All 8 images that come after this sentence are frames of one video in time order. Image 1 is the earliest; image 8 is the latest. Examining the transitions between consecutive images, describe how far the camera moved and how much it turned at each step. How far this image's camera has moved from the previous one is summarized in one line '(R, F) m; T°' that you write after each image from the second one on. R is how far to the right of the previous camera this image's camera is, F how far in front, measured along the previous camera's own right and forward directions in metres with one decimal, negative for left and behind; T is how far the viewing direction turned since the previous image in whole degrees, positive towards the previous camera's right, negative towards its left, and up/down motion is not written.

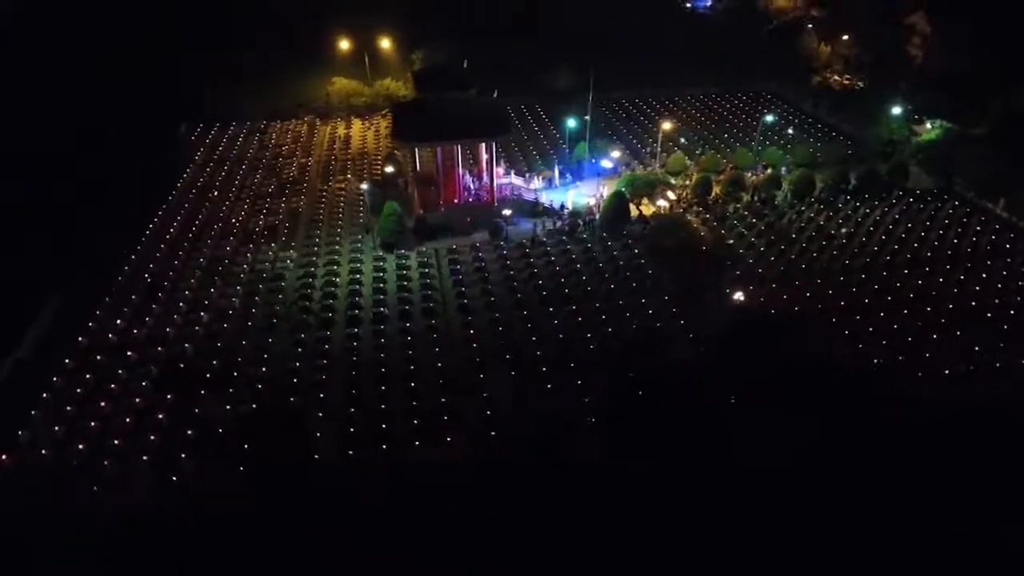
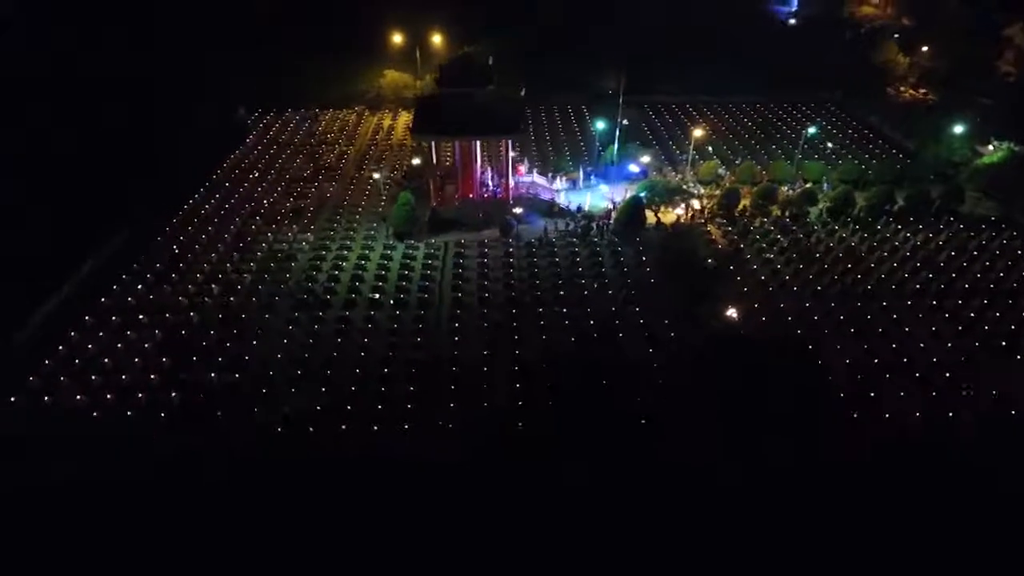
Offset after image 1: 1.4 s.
(+2.0, 0.0) m; -8°
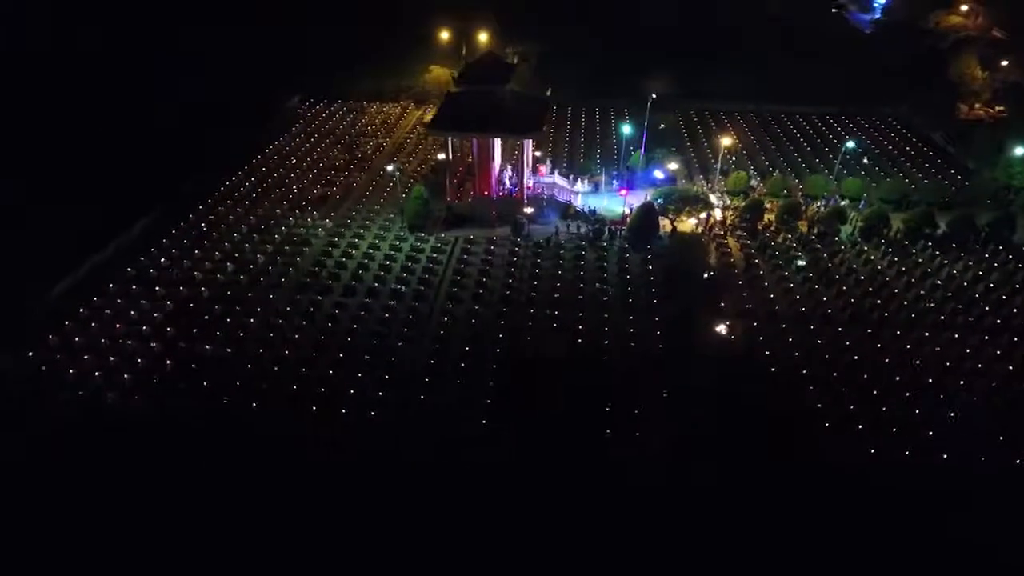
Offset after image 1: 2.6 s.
(+1.8, +0.1) m; -7°
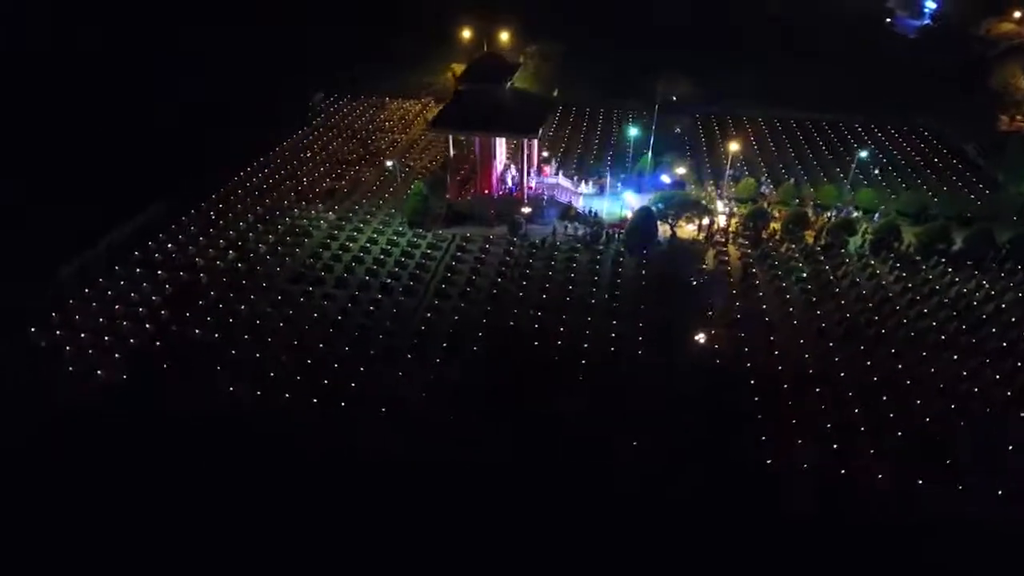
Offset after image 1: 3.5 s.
(+1.3, +0.1) m; -5°
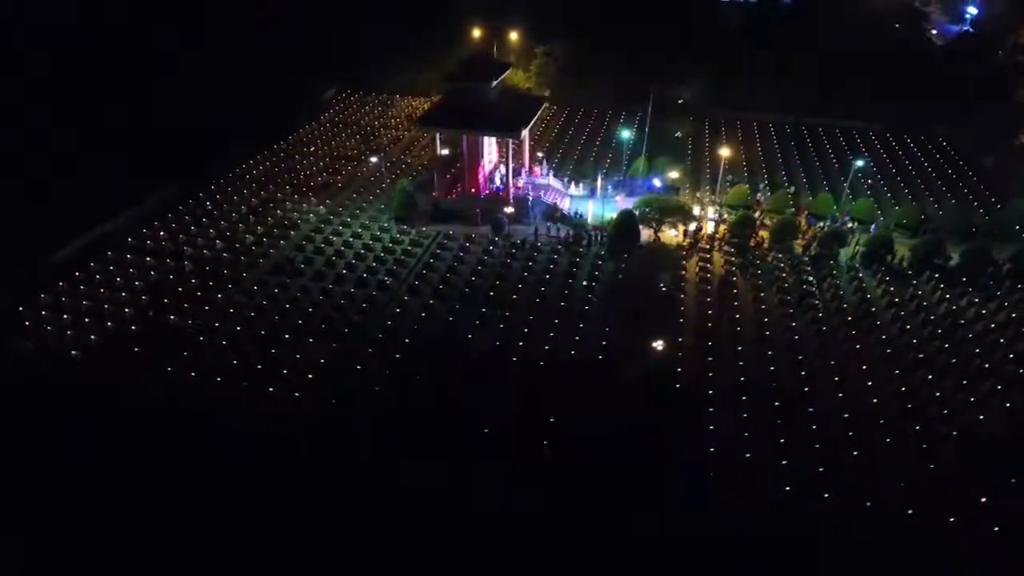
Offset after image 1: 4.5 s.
(+1.5, +0.1) m; -4°
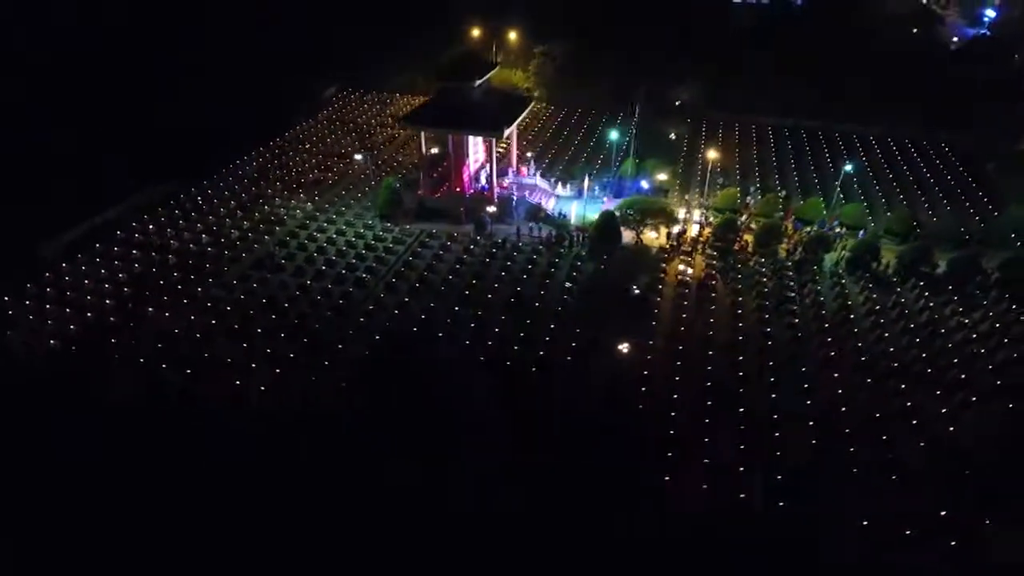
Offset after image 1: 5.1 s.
(+1.0, 0.0) m; -2°
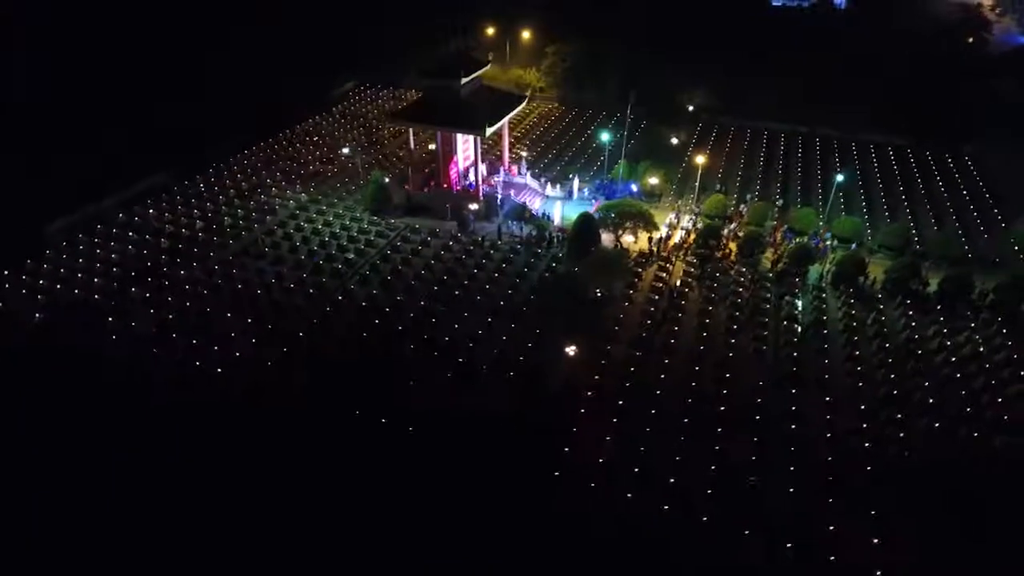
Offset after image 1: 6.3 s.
(+1.7, +0.1) m; -5°
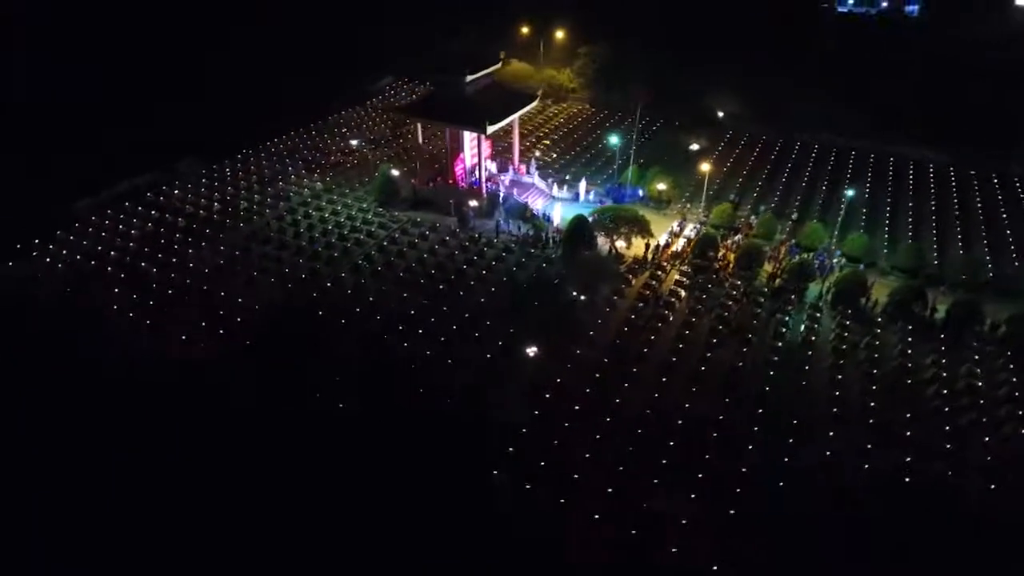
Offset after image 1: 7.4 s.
(+1.7, +0.2) m; -6°
